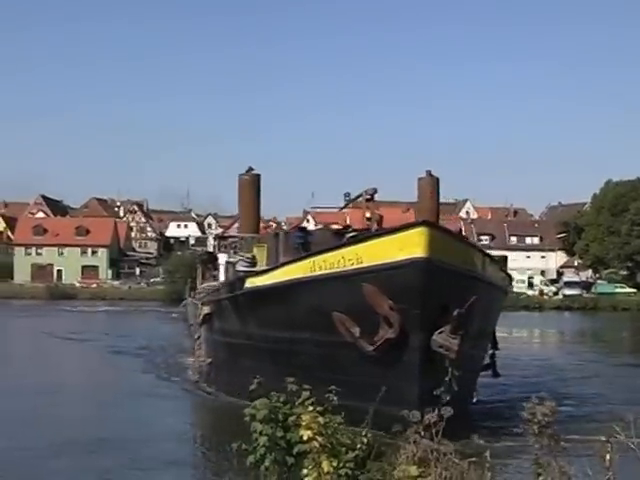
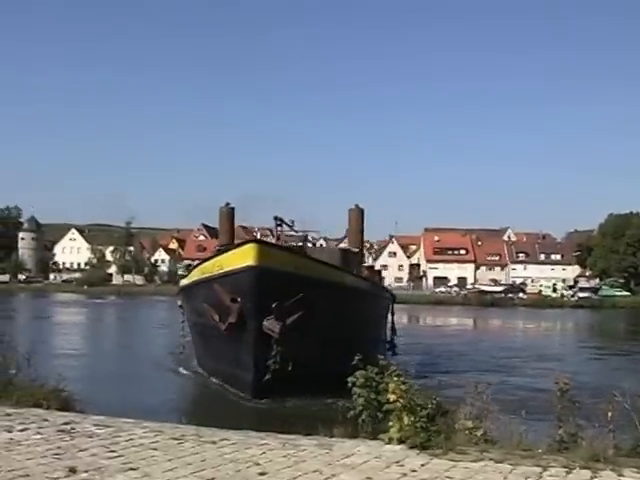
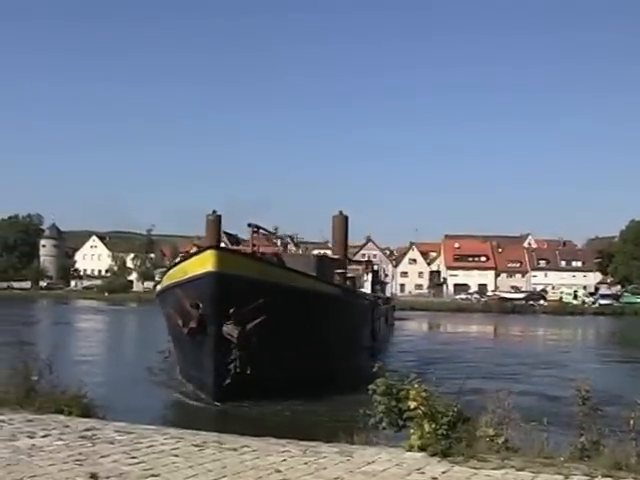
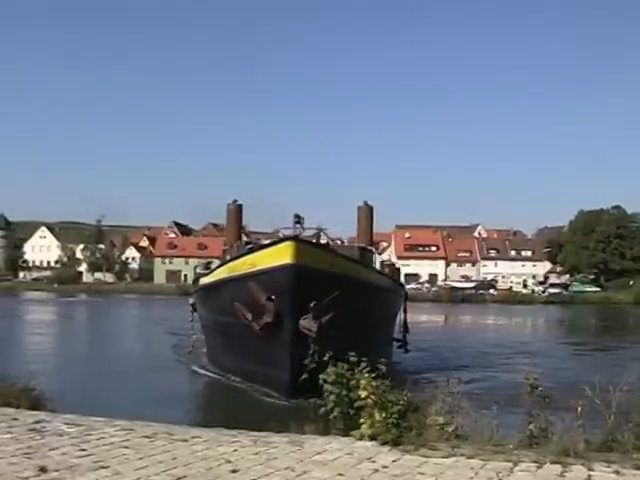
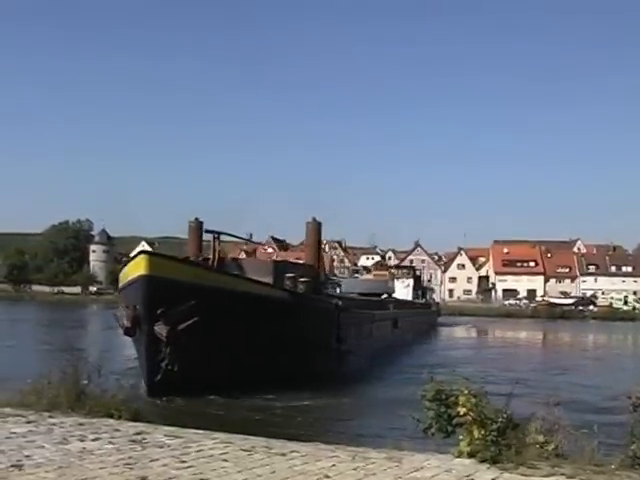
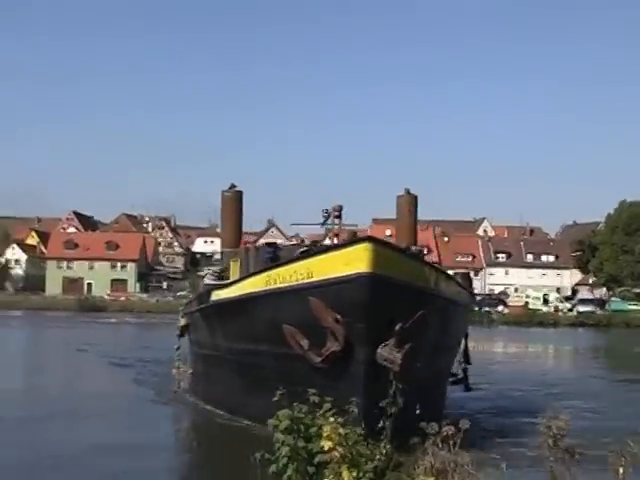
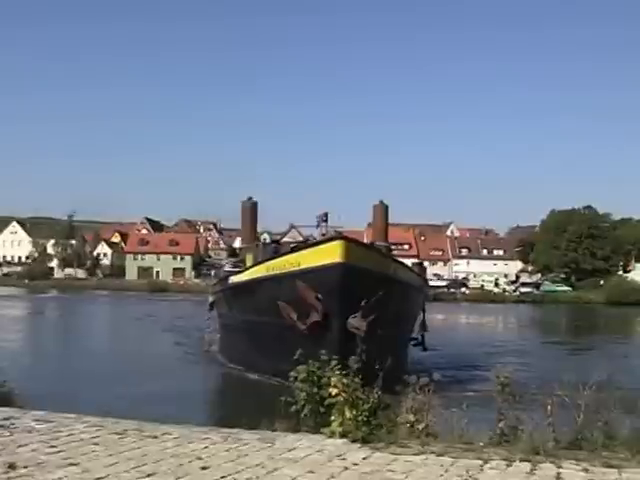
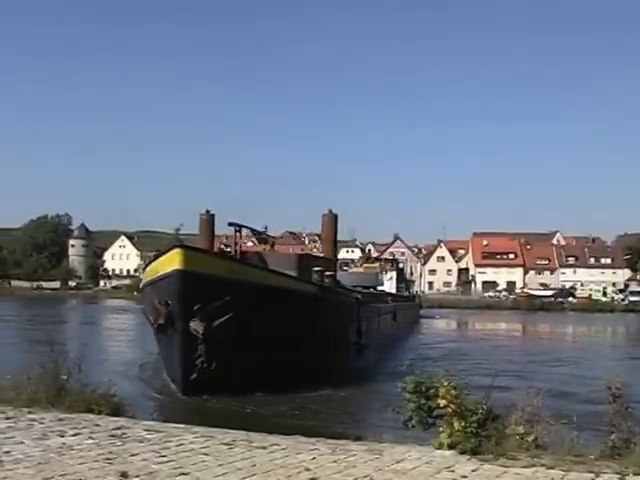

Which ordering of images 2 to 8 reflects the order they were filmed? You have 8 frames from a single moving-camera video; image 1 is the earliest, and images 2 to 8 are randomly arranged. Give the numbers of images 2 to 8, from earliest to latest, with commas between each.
6, 7, 4, 2, 3, 8, 5
